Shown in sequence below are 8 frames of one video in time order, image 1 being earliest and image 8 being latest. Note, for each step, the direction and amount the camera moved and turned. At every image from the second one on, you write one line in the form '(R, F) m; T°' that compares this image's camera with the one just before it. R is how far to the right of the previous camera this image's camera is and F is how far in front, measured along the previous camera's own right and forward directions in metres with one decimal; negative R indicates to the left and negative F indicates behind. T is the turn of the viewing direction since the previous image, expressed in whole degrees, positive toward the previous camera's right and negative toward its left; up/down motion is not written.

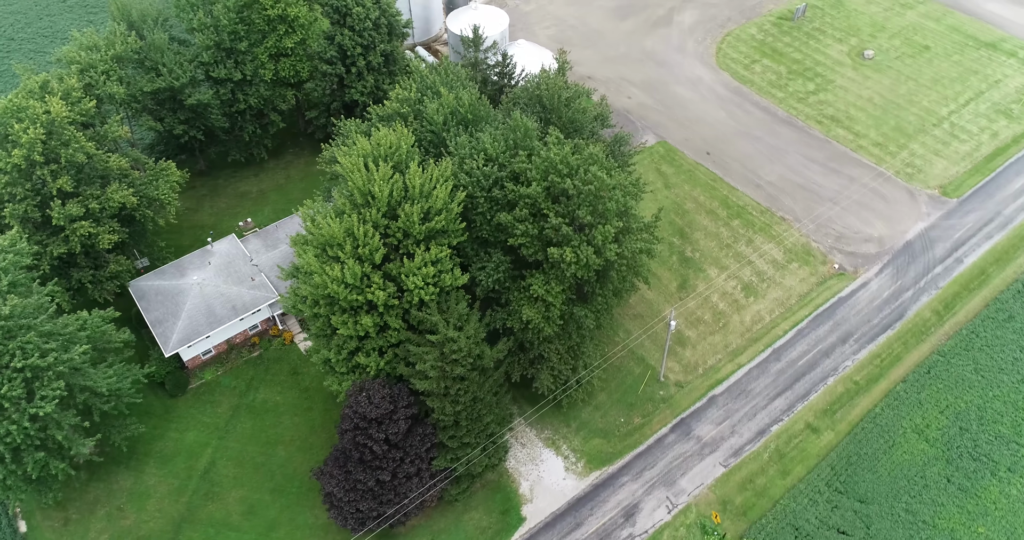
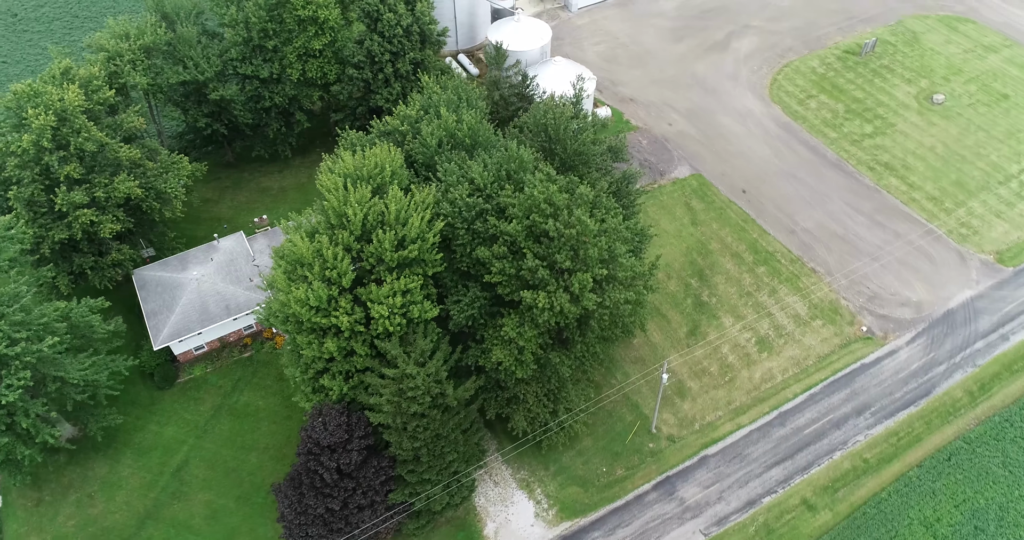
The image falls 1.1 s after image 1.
(+2.9, +1.3) m; -5°
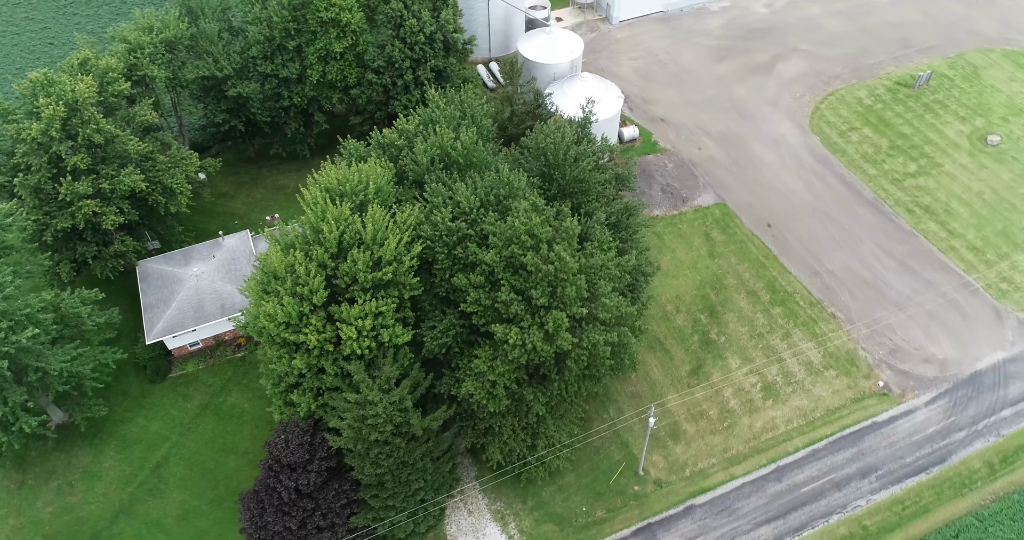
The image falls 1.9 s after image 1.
(+2.2, +1.0) m; -4°
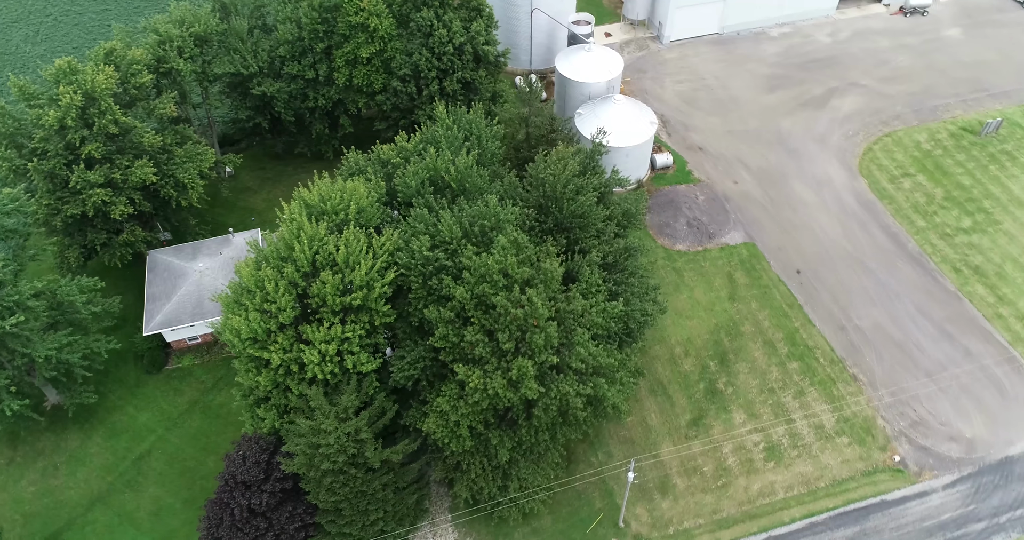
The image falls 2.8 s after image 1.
(+2.5, +1.2) m; -5°
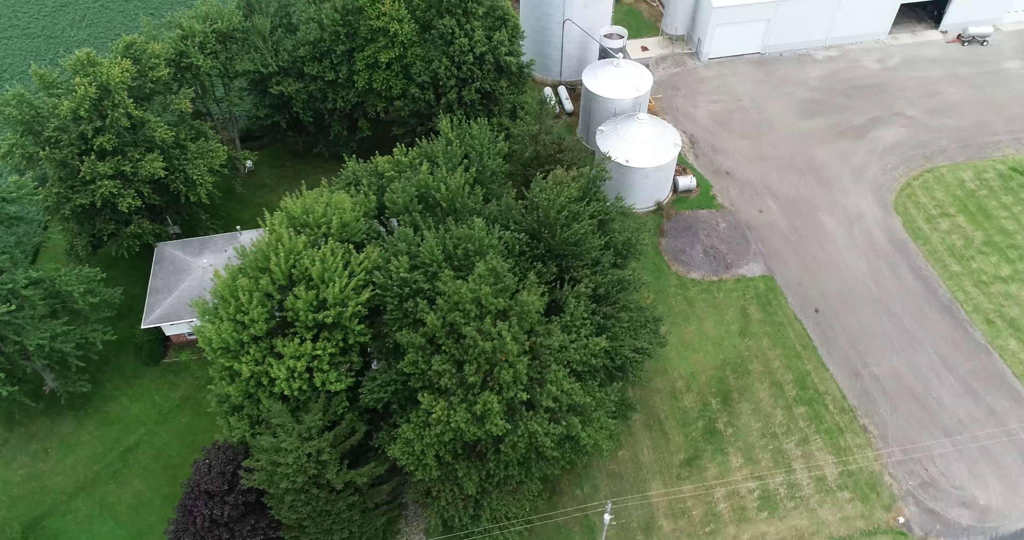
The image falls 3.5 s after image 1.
(+1.9, +0.9) m; -4°
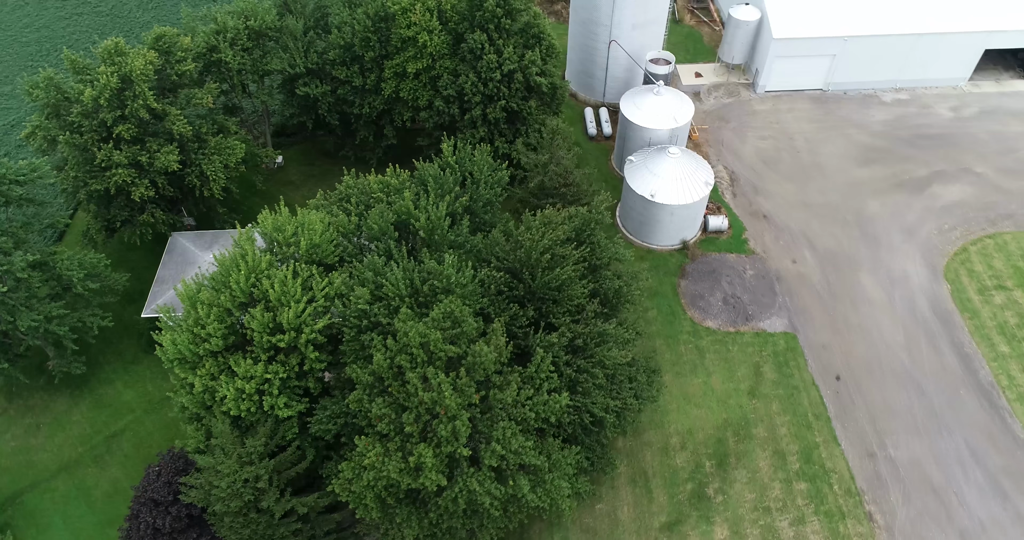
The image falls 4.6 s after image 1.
(+2.8, +1.3) m; -5°
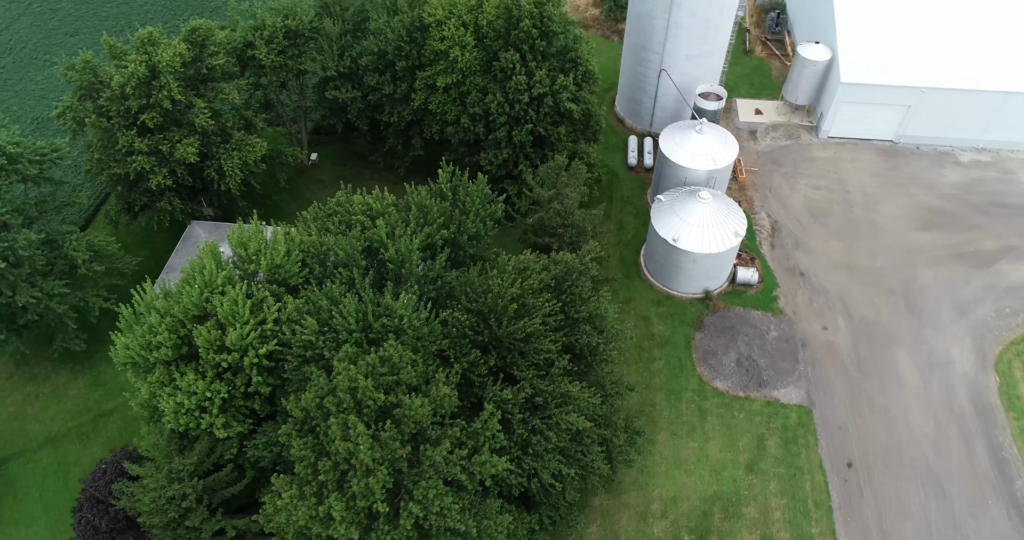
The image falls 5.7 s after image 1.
(+3.2, +1.4) m; -6°
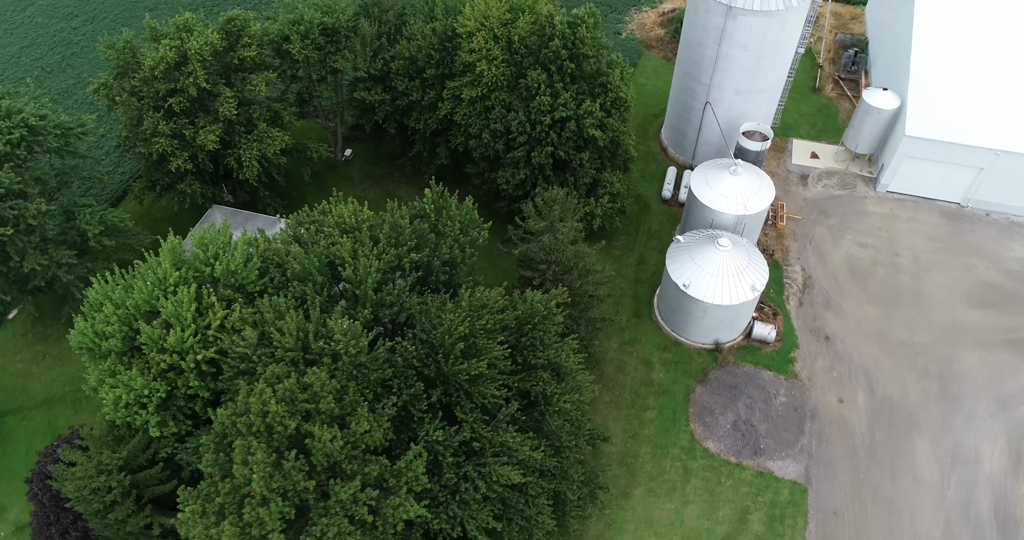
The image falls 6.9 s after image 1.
(+3.4, +1.2) m; -6°
